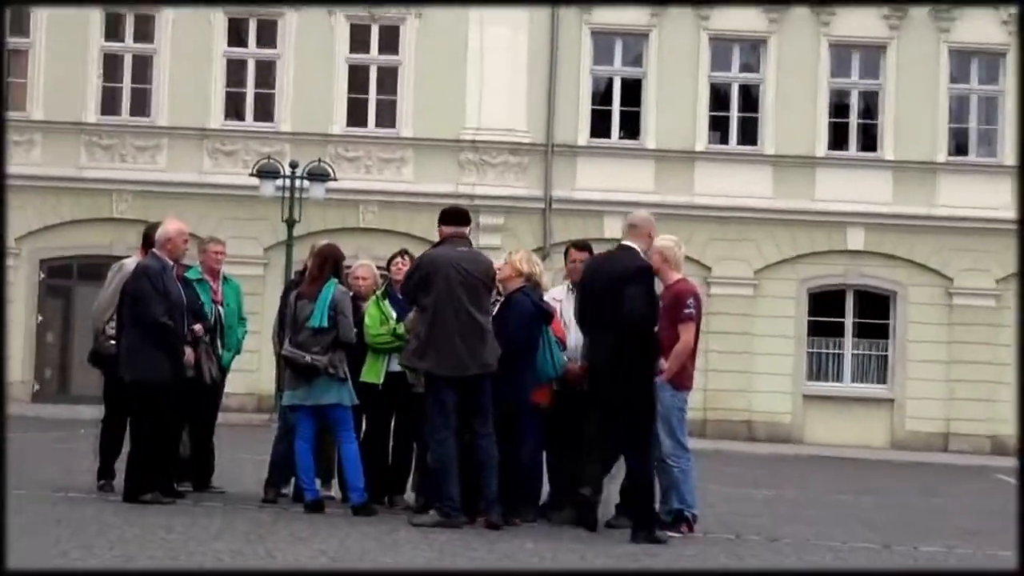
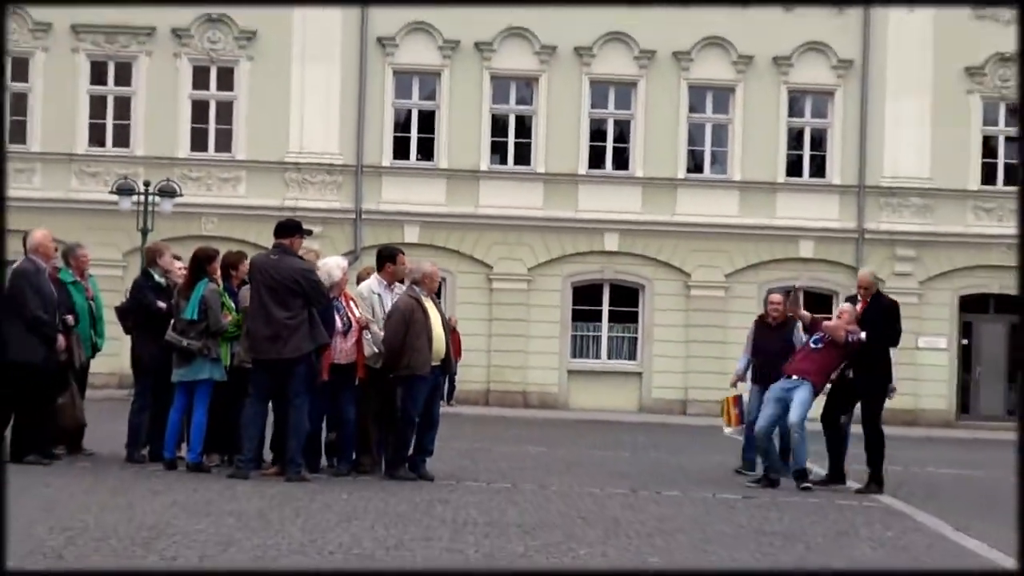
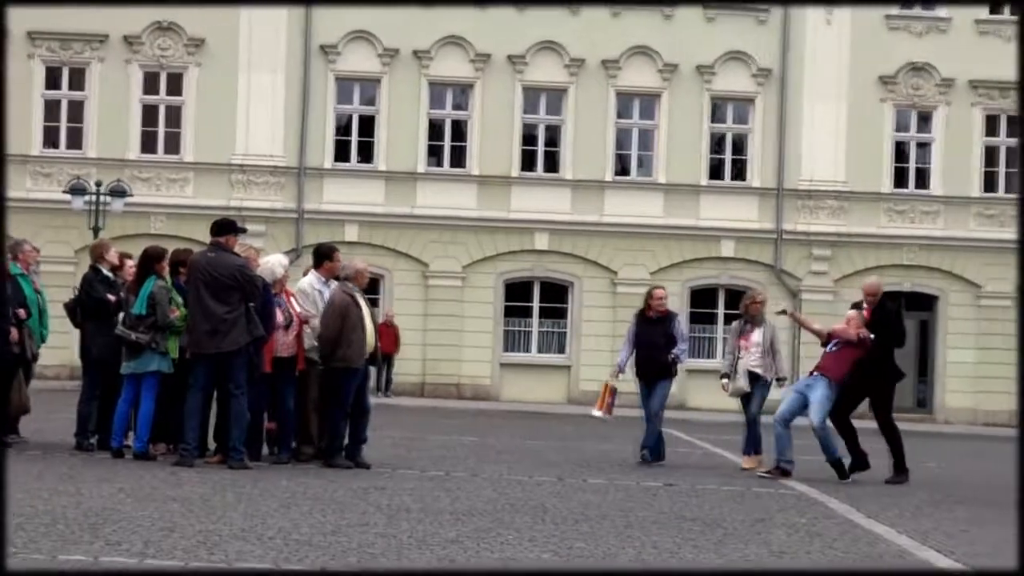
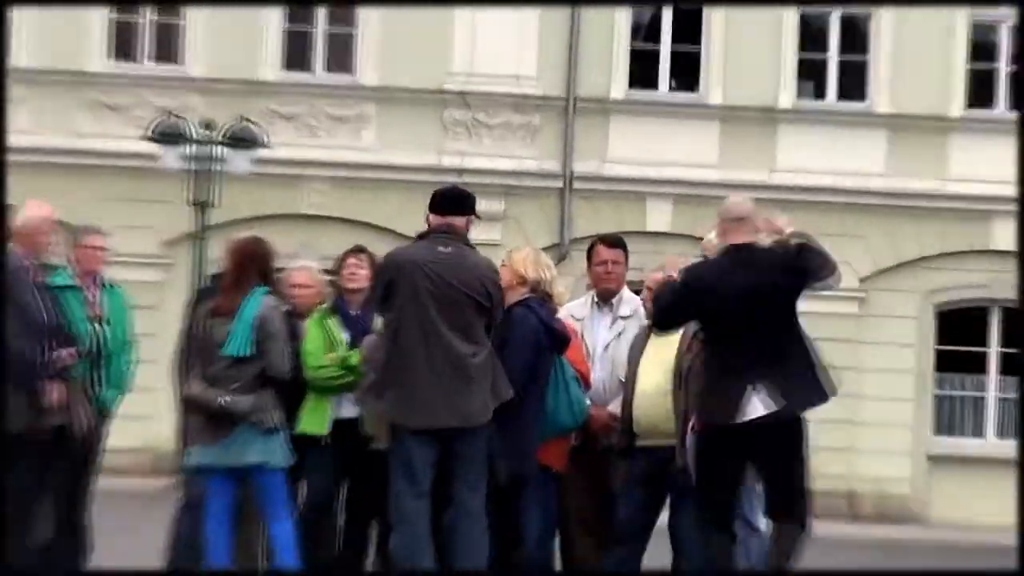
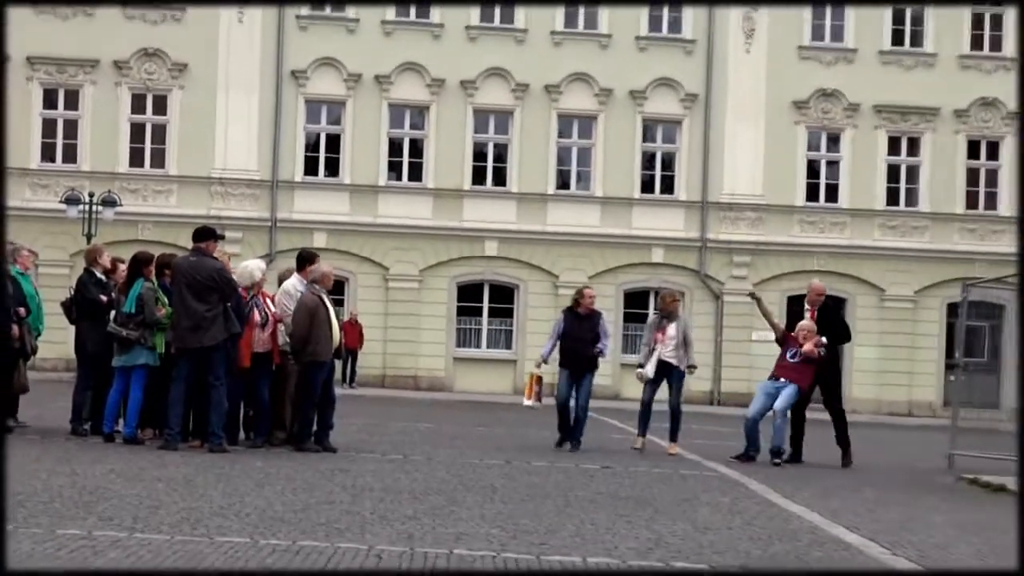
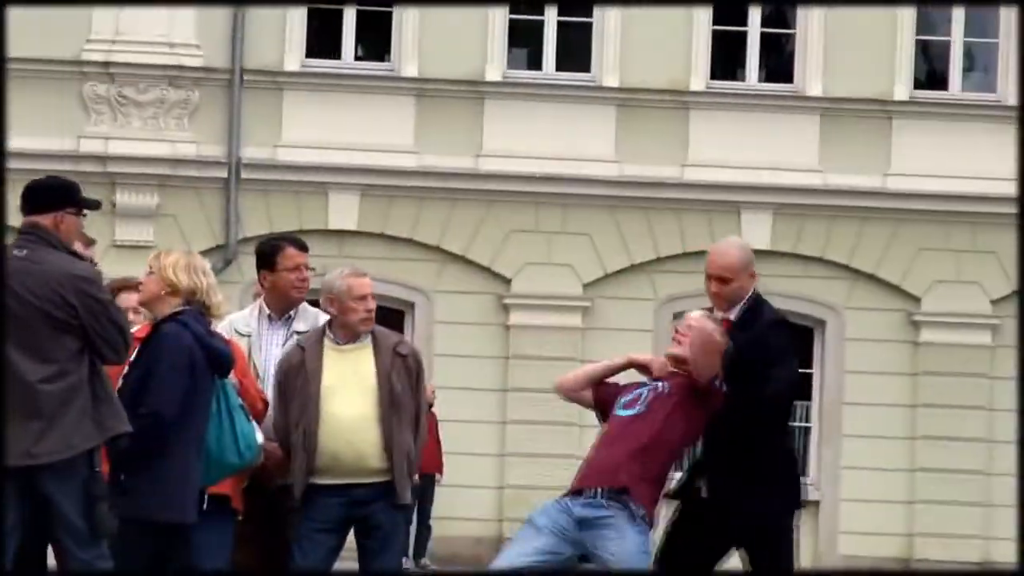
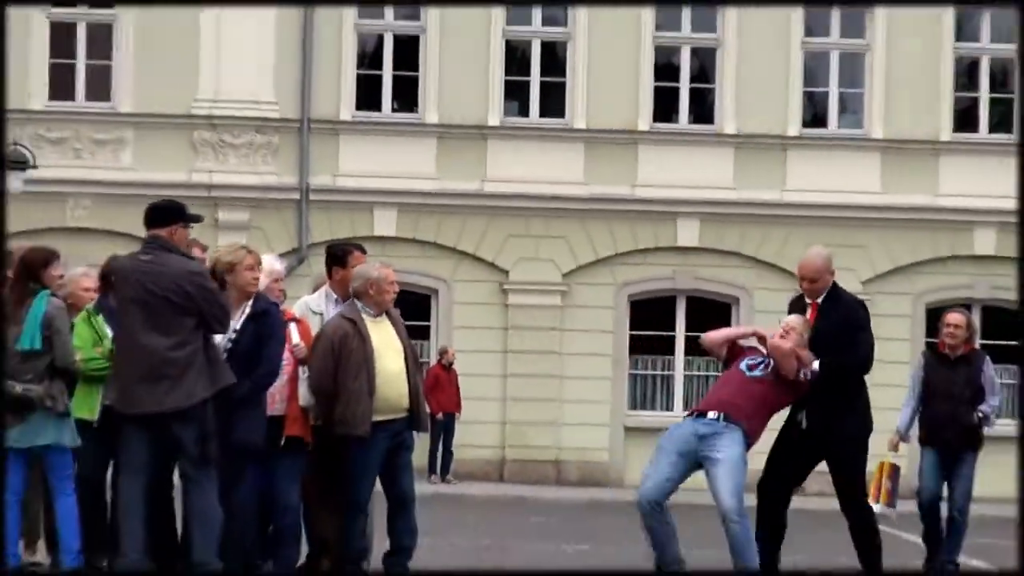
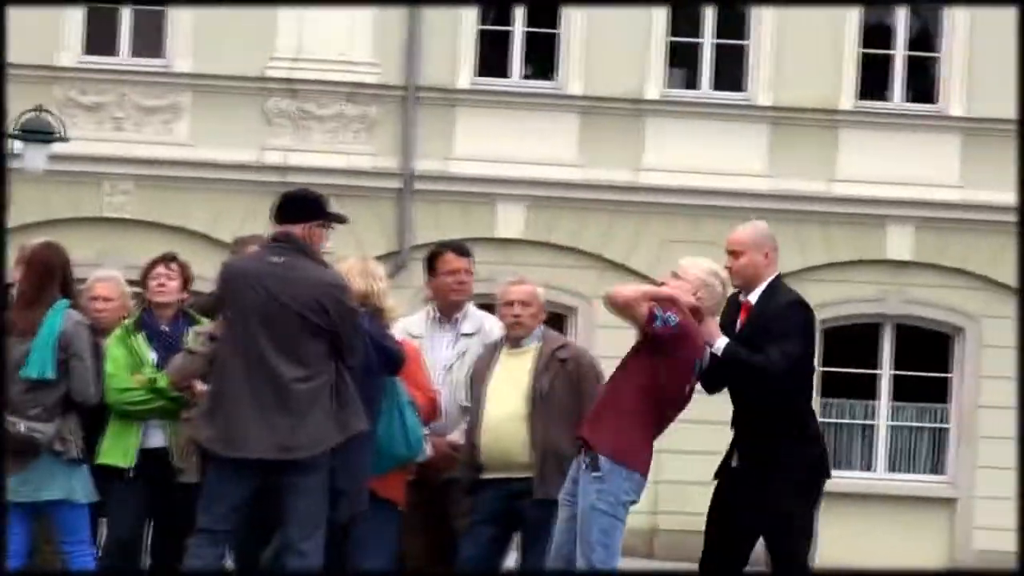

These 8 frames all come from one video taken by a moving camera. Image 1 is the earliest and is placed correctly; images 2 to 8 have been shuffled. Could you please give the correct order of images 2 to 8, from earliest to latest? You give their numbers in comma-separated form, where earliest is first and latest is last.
4, 8, 6, 7, 2, 3, 5
